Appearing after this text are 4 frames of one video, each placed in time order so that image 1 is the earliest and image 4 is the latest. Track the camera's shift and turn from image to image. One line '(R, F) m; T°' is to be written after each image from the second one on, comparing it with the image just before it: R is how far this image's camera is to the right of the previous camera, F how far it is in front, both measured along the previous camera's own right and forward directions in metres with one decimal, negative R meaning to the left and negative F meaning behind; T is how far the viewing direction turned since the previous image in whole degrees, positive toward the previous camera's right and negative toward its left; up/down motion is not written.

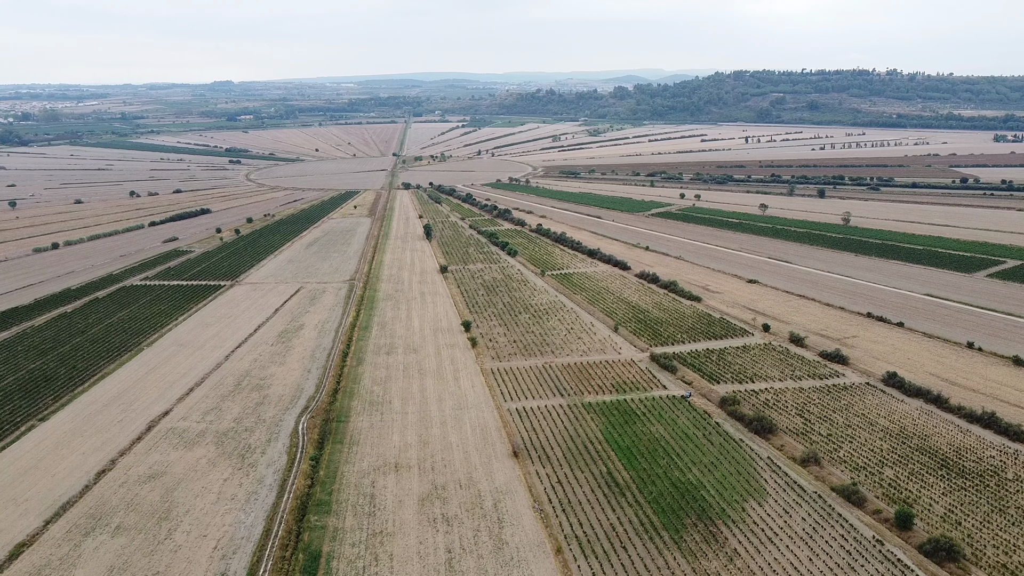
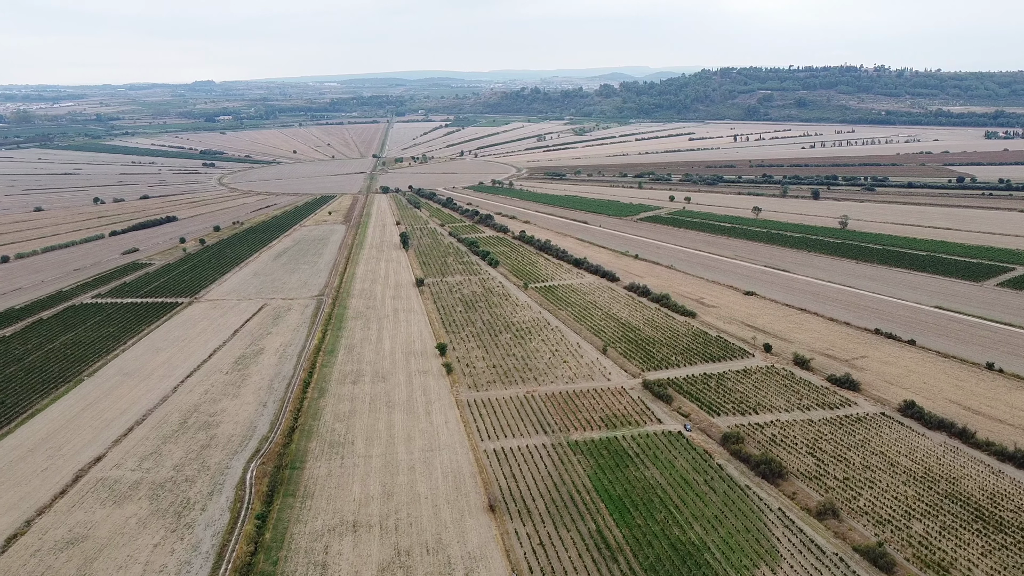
(+0.3, +2.5) m; +1°
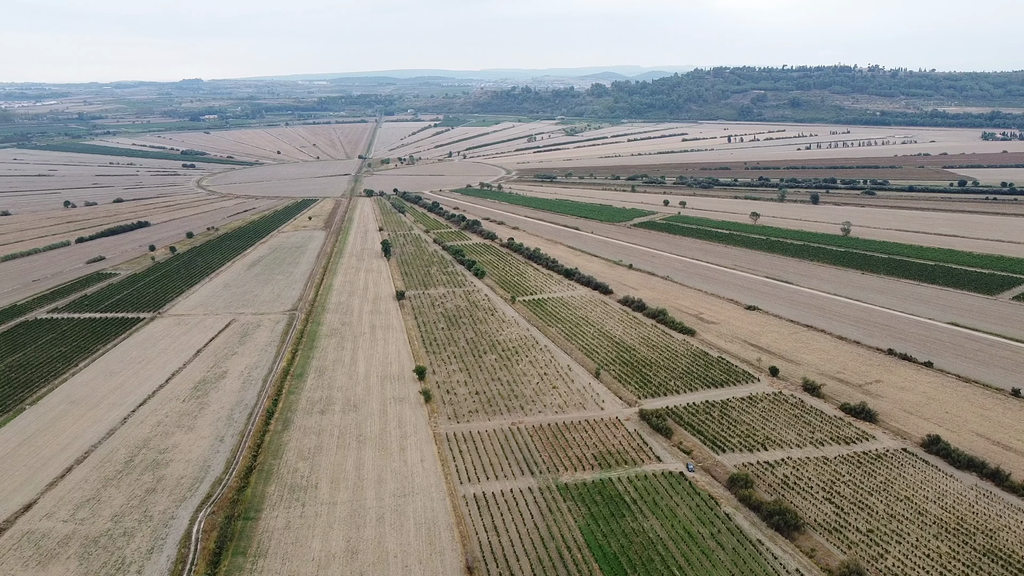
(+0.2, +2.2) m; +1°
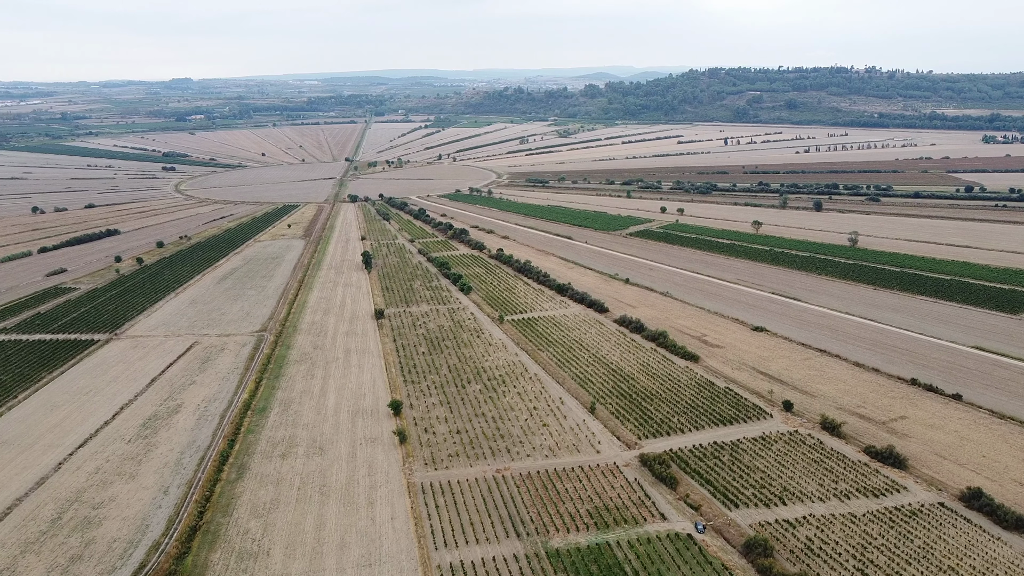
(+0.2, +2.5) m; 0°
